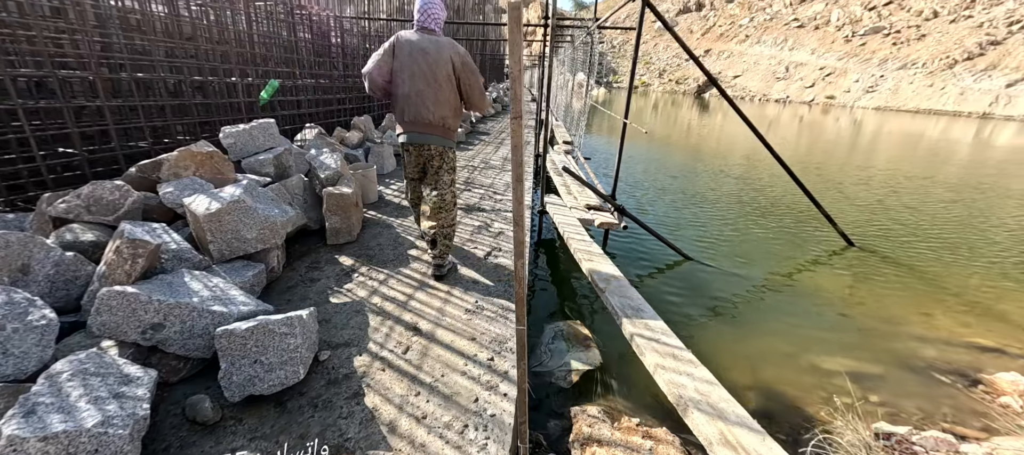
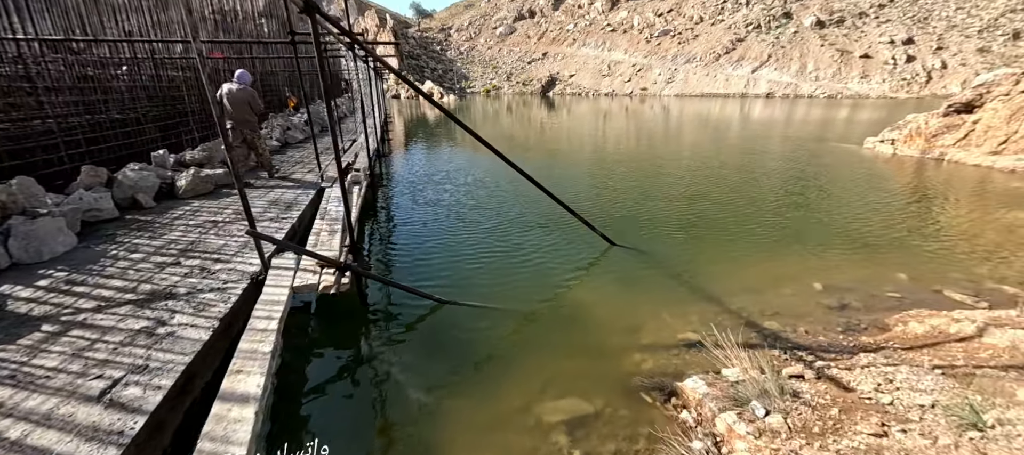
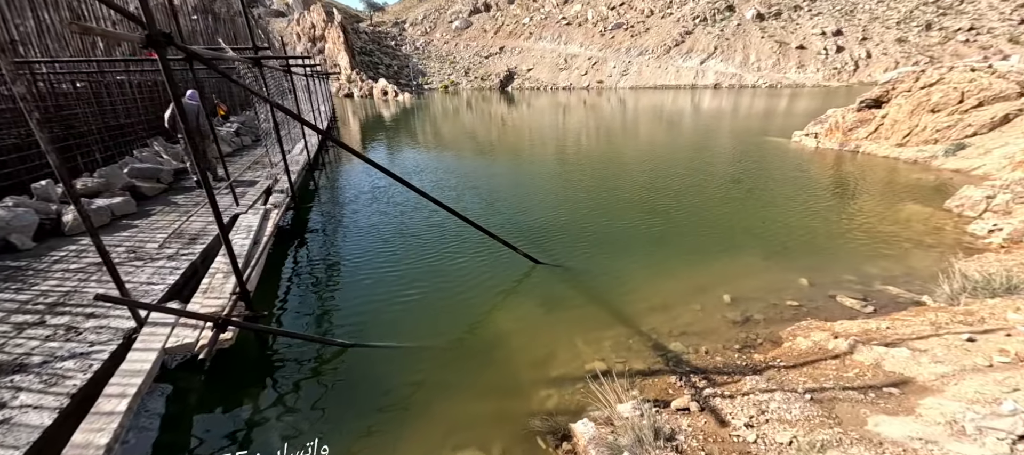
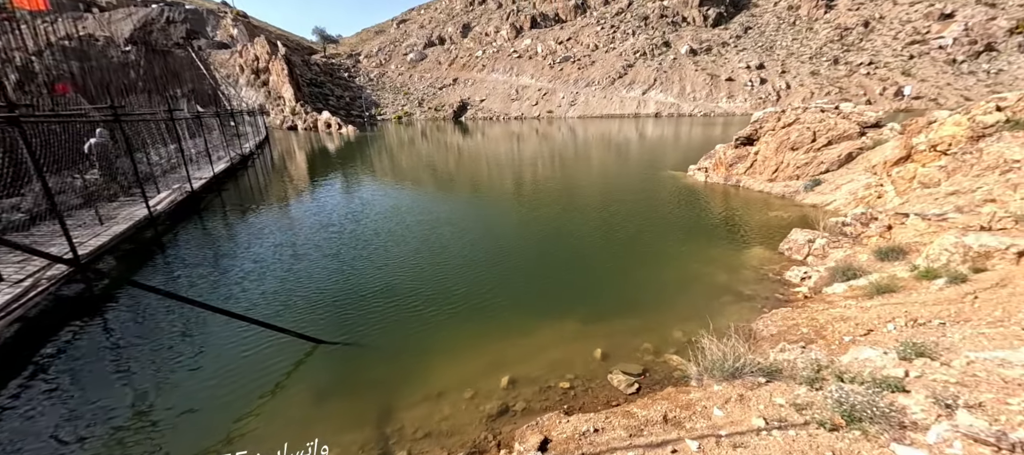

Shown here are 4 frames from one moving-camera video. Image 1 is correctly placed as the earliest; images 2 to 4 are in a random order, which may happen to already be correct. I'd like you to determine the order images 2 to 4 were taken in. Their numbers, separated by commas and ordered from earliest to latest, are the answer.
2, 3, 4
